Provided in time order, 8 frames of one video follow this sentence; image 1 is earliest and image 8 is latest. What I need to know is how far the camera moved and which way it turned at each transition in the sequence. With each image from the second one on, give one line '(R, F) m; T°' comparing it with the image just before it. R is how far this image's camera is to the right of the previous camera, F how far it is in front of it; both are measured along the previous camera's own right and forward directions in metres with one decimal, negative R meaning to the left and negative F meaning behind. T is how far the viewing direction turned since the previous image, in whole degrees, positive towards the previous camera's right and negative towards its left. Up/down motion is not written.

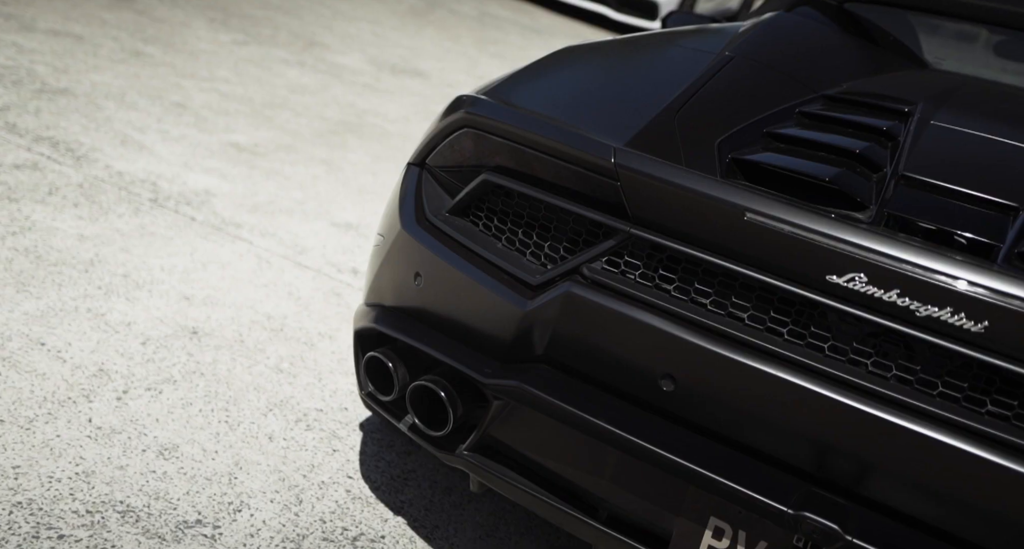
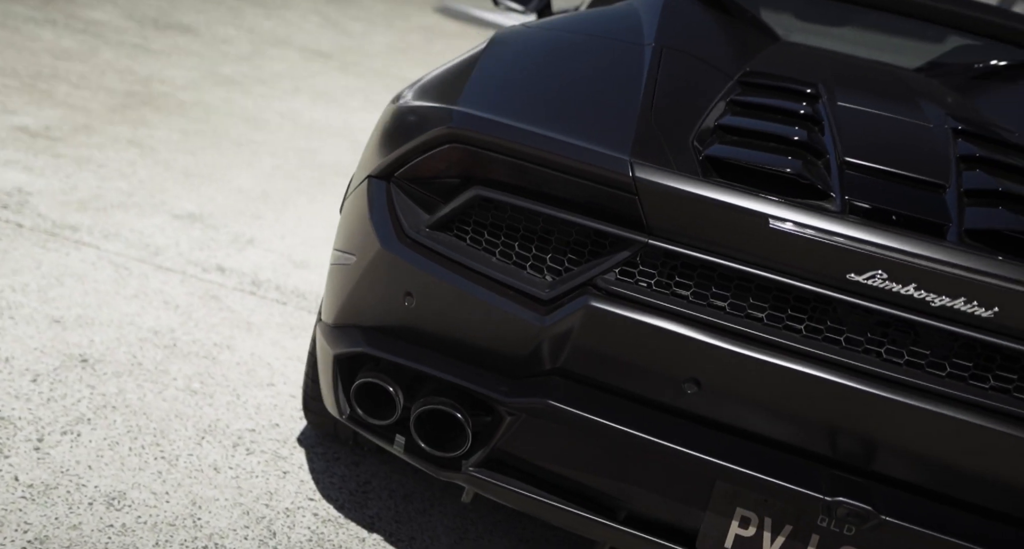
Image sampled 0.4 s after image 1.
(-0.3, 0.0) m; +14°
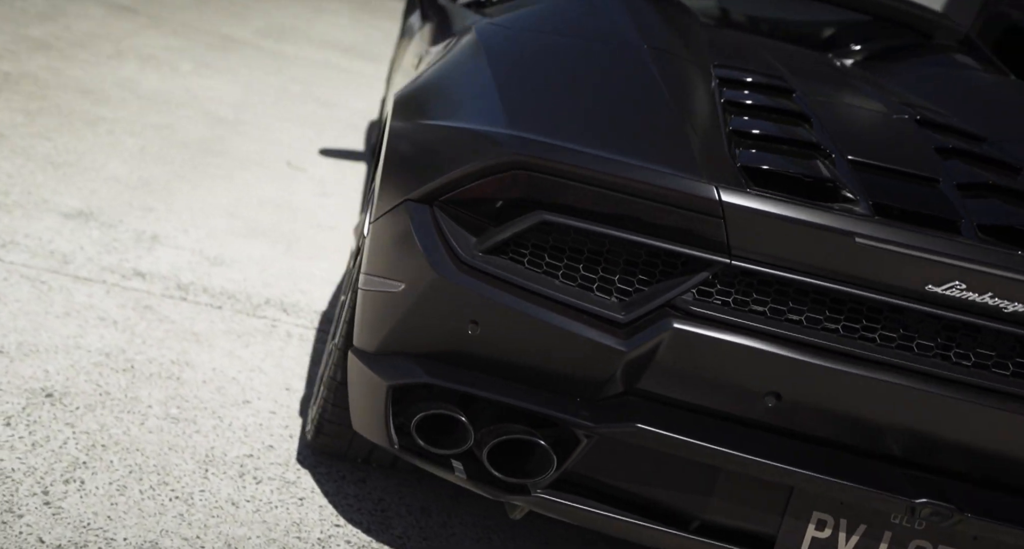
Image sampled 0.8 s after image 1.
(-0.4, 0.0) m; +11°
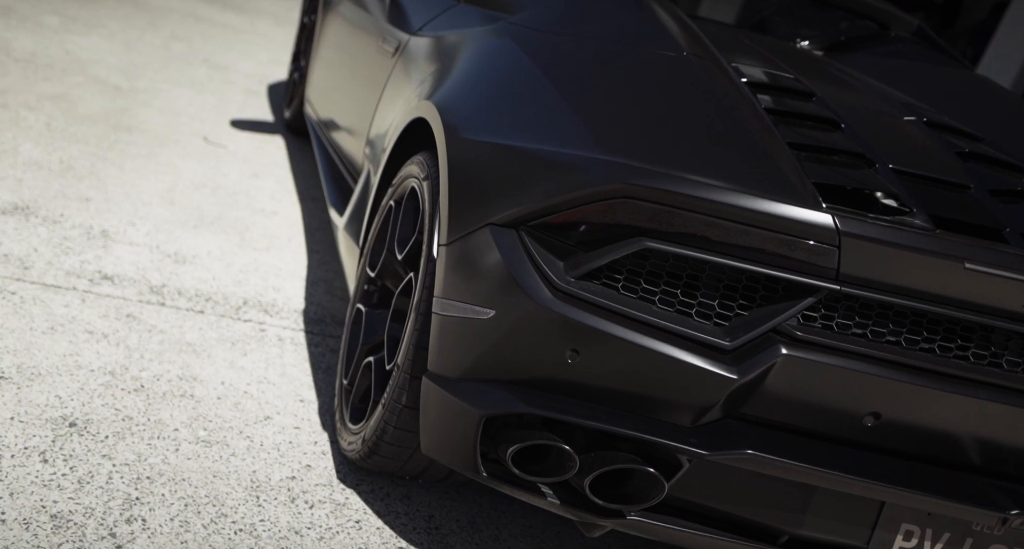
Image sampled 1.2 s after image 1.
(-0.3, 0.0) m; +8°
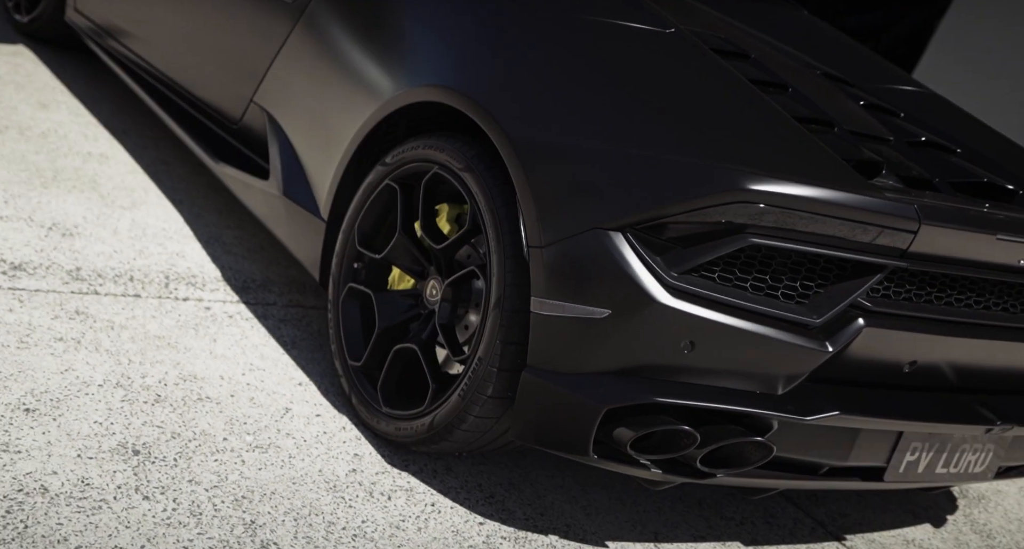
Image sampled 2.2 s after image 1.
(-0.7, 0.0) m; +17°
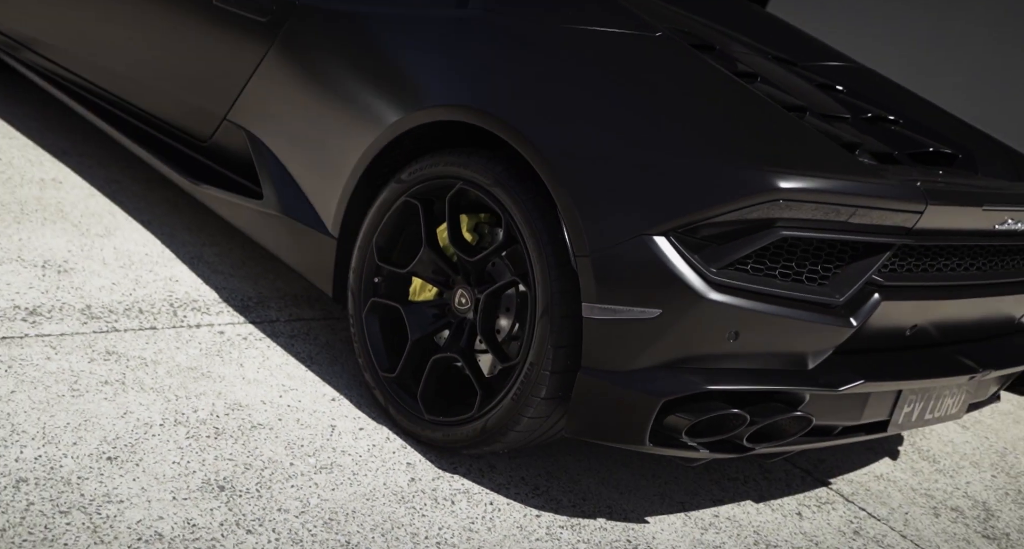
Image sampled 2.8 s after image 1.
(-0.3, -0.1) m; +6°
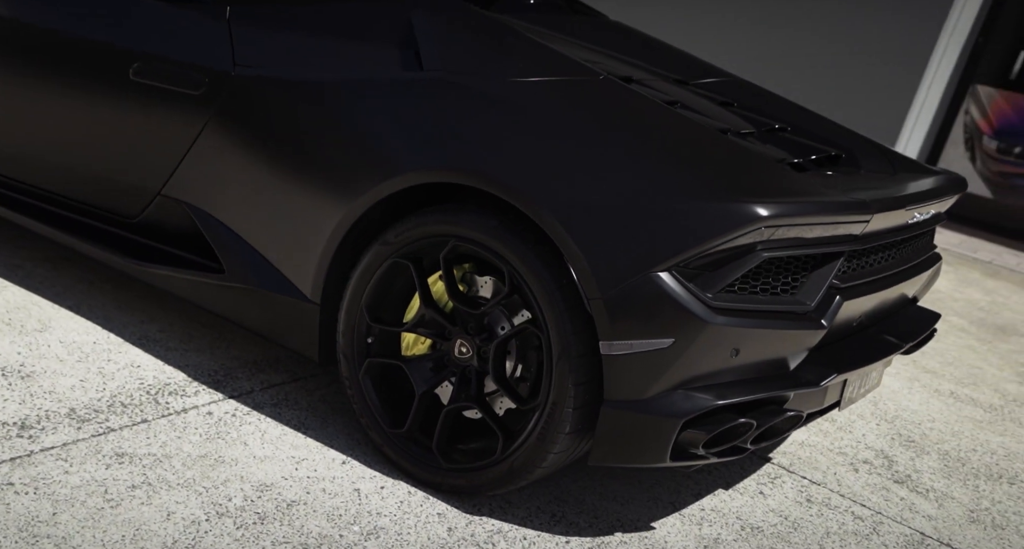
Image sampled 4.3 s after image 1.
(-0.3, -0.1) m; +9°
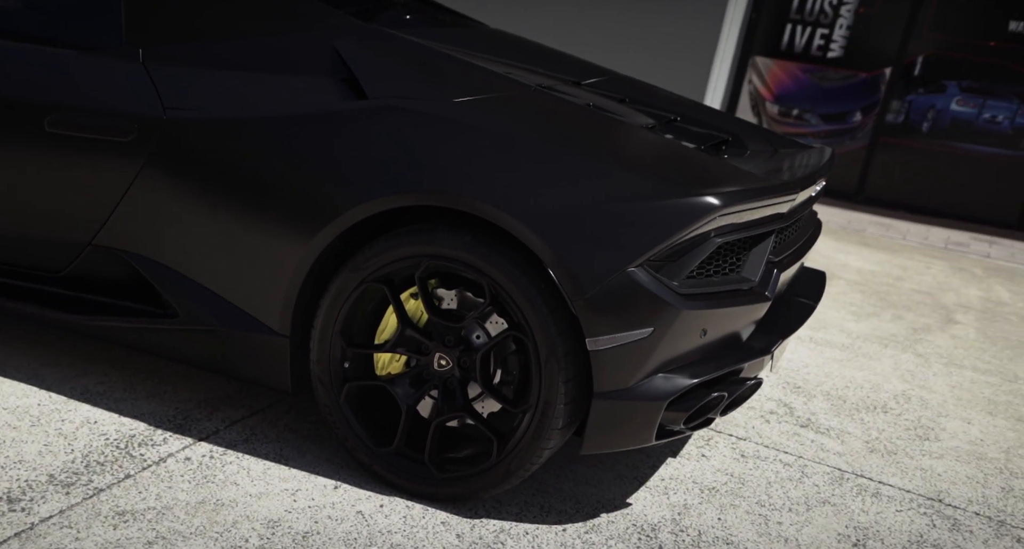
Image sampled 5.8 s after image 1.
(-0.3, -0.1) m; +9°
